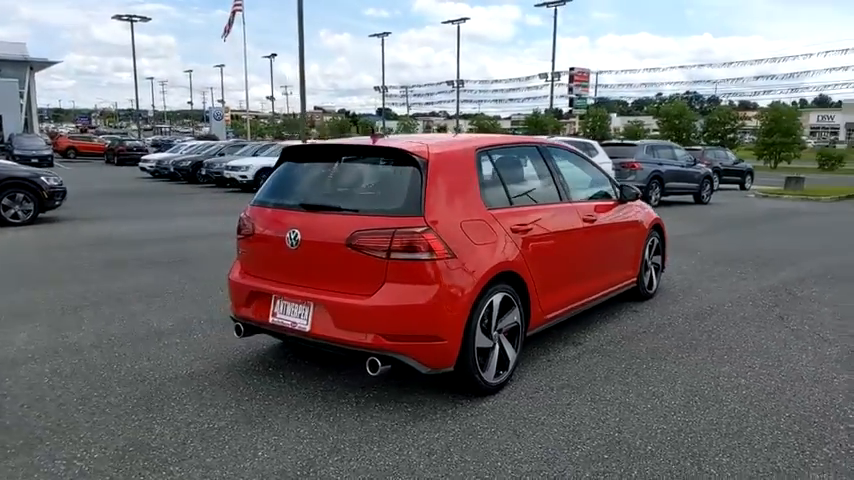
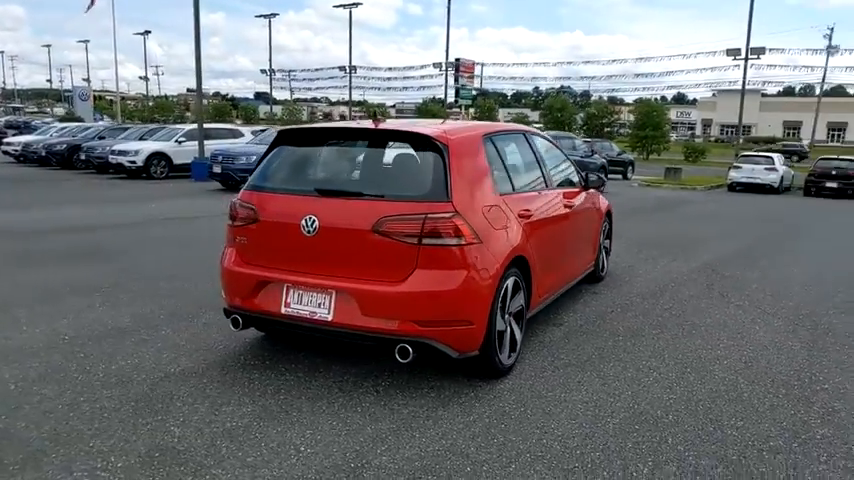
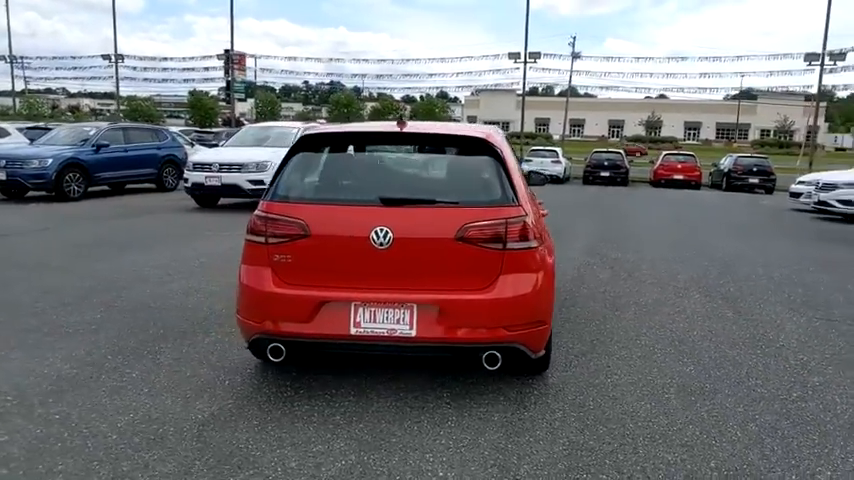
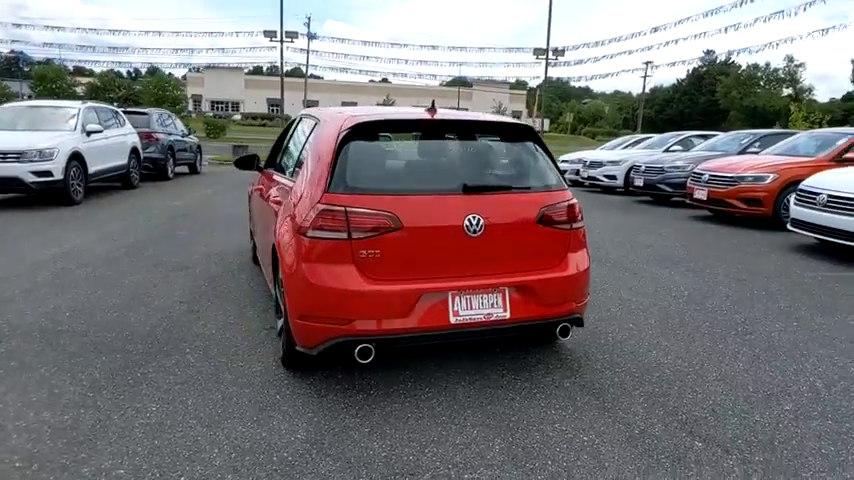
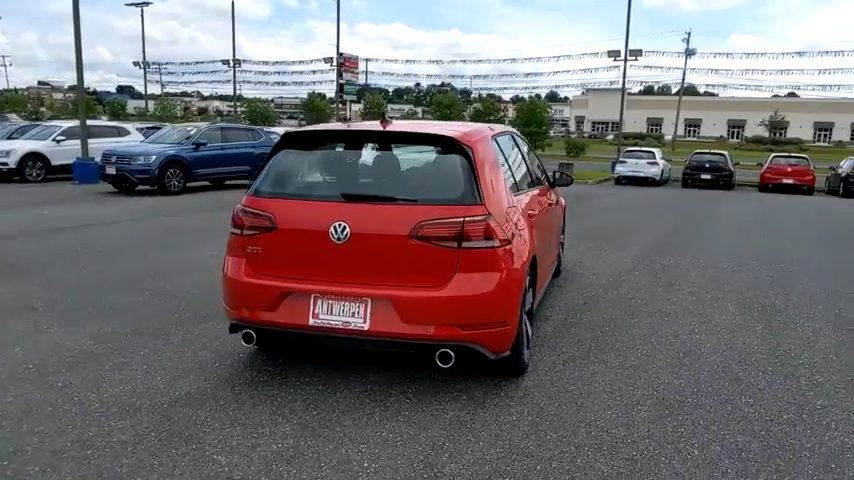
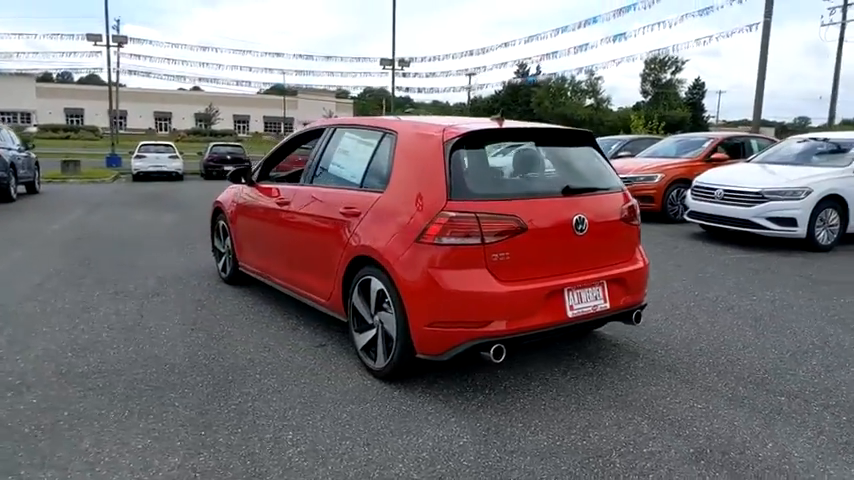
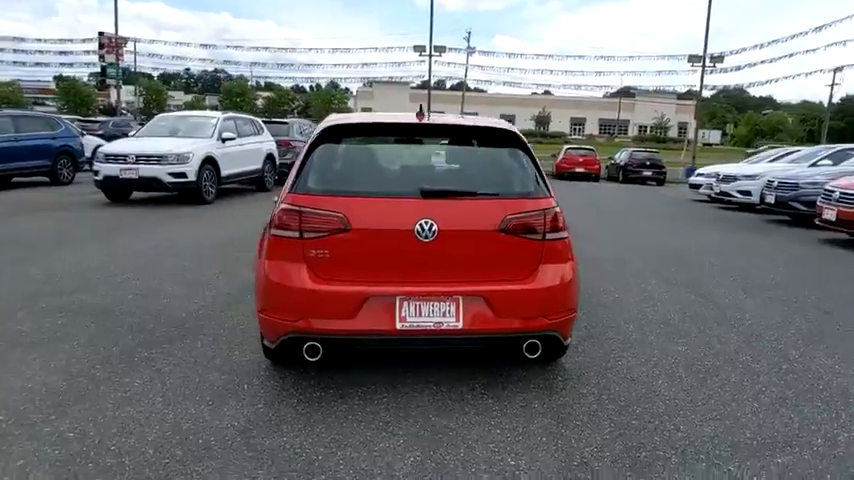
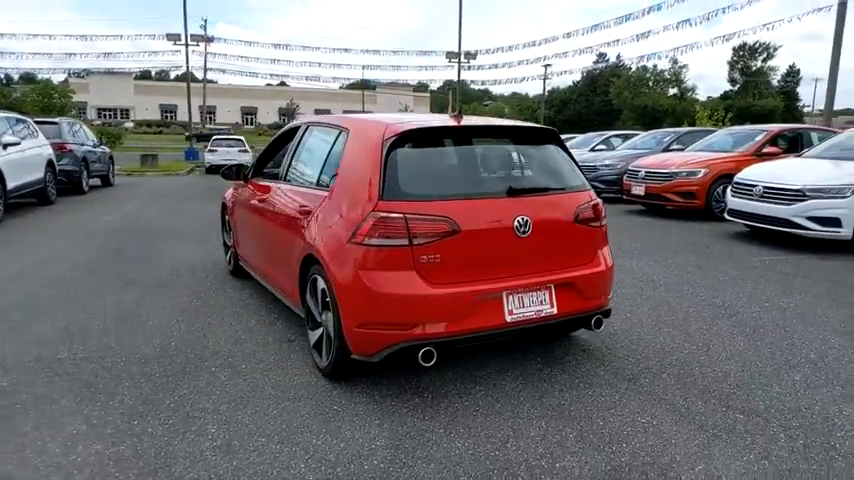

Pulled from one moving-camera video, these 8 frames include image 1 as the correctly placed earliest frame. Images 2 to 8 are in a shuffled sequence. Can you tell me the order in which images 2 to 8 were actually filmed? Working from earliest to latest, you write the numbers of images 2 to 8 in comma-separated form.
2, 5, 3, 7, 4, 8, 6
